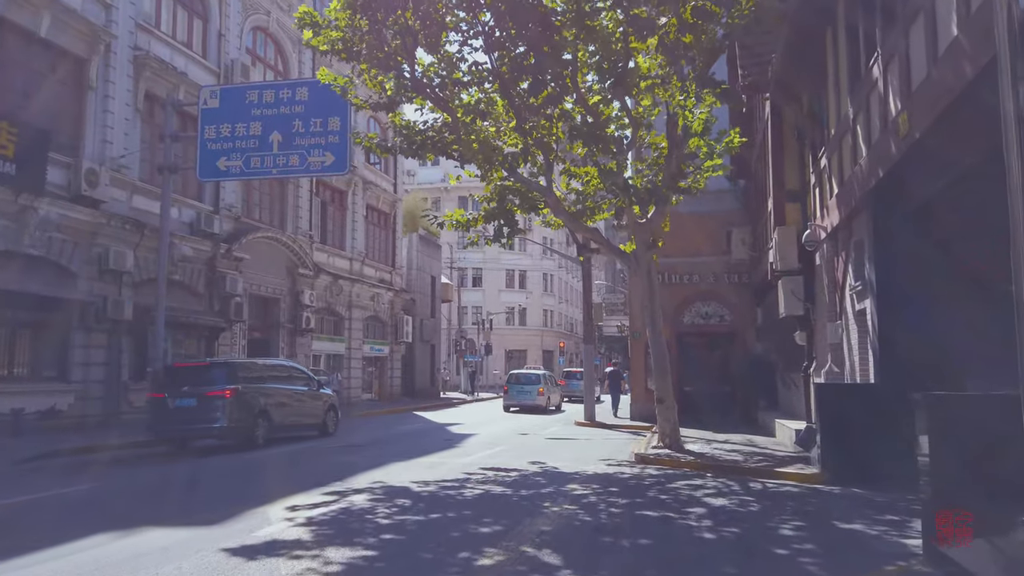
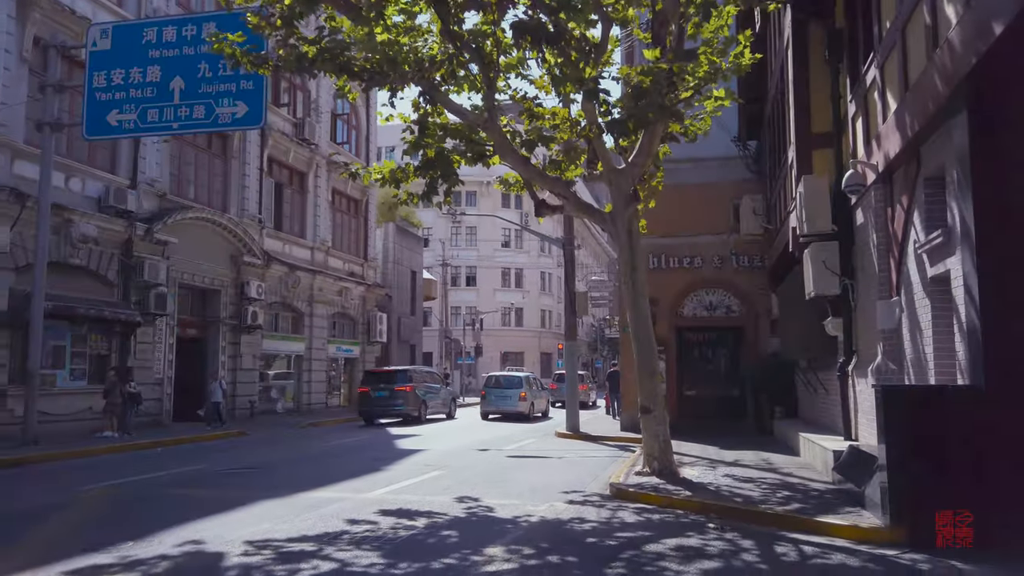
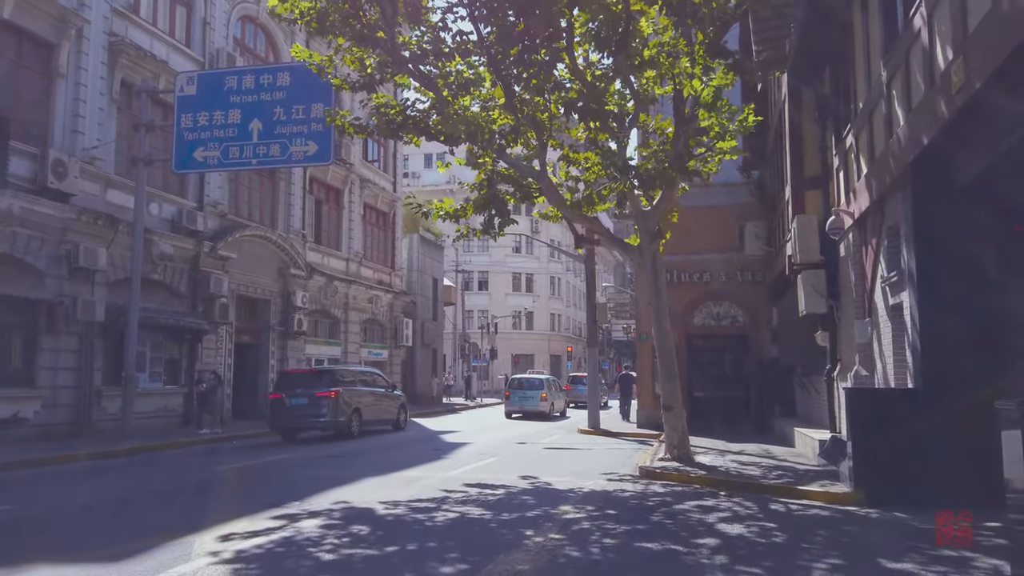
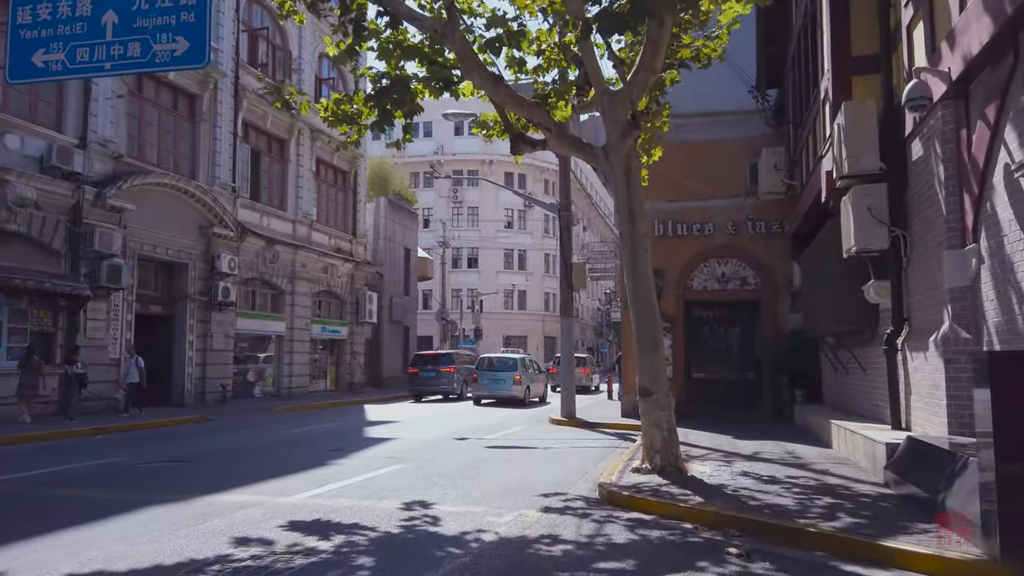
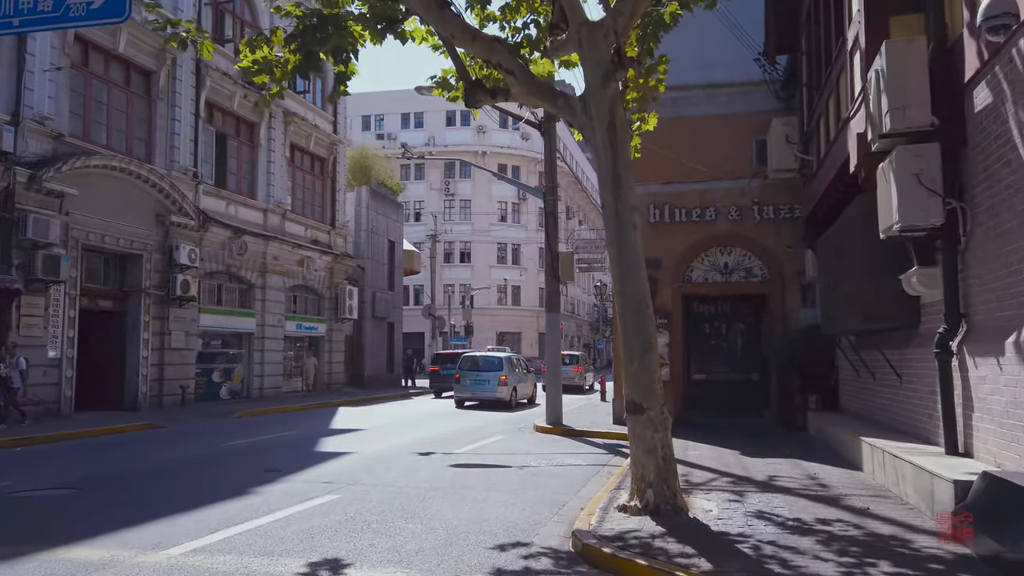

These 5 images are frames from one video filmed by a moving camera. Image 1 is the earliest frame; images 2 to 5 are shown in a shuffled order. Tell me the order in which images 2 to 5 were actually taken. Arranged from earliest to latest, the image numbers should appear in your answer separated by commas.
3, 2, 4, 5
